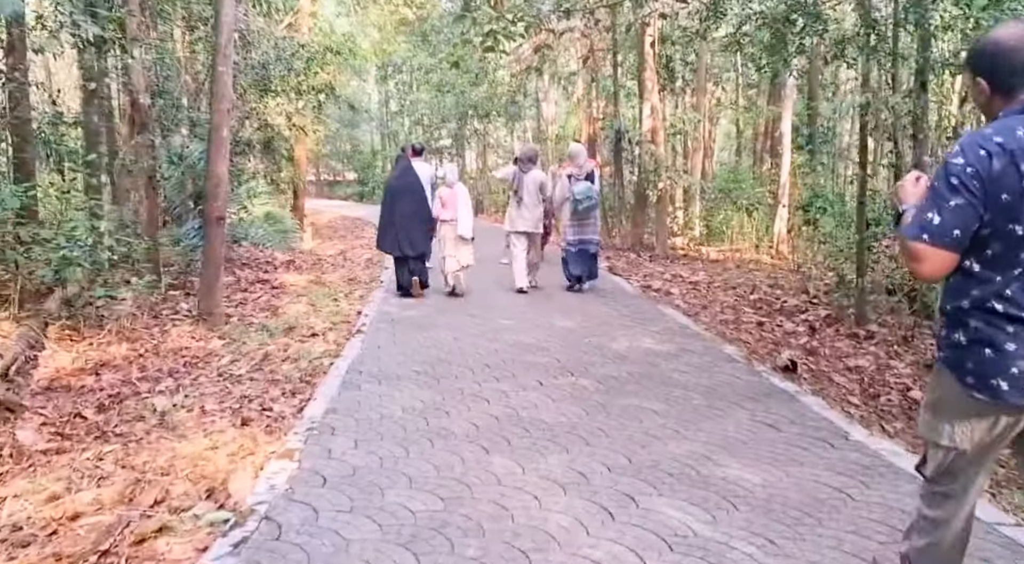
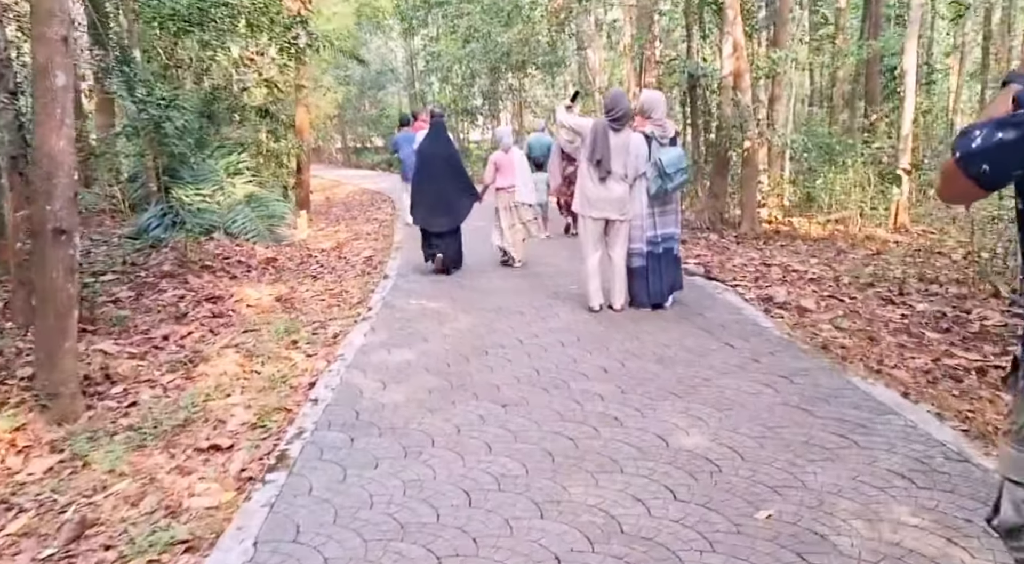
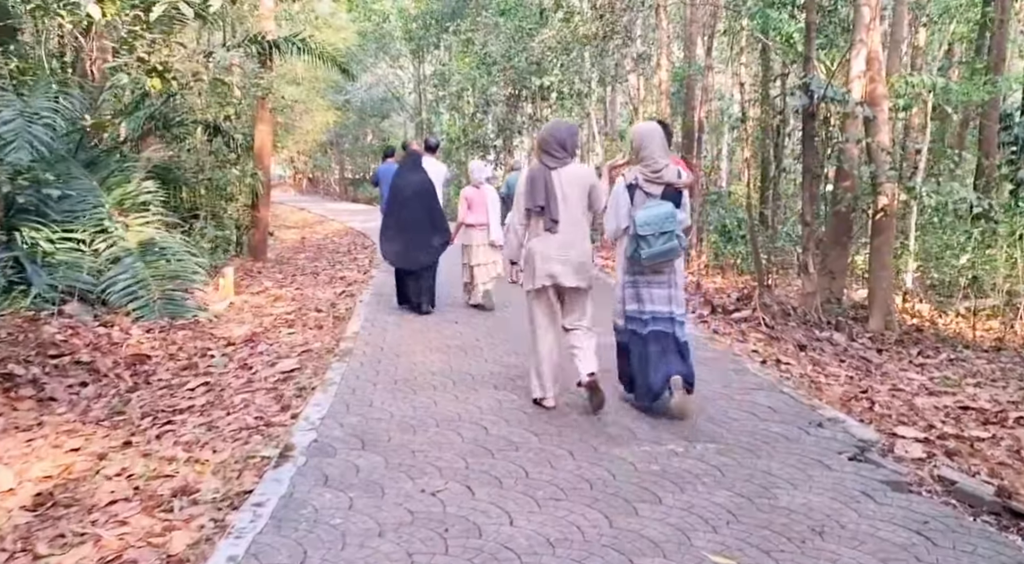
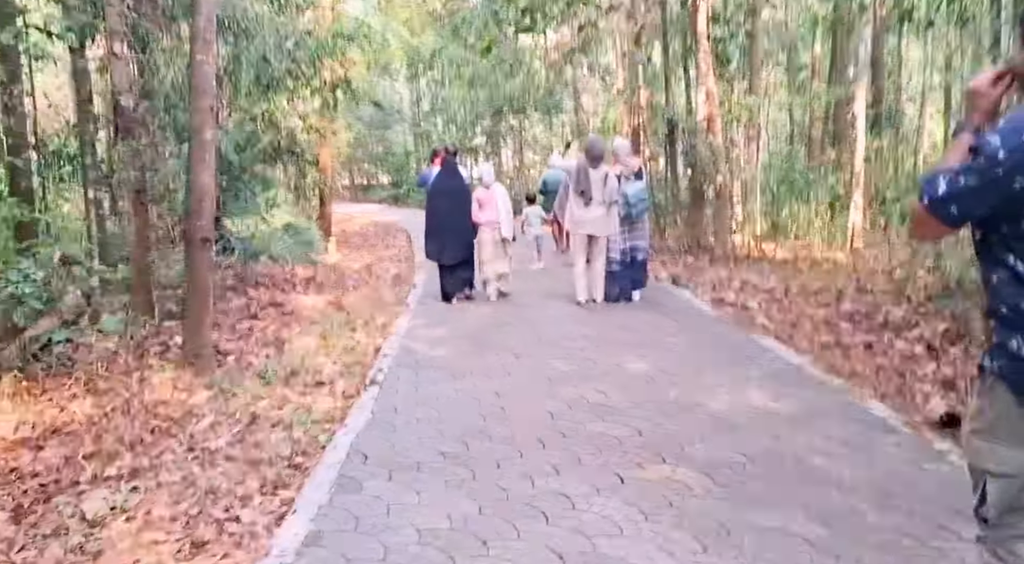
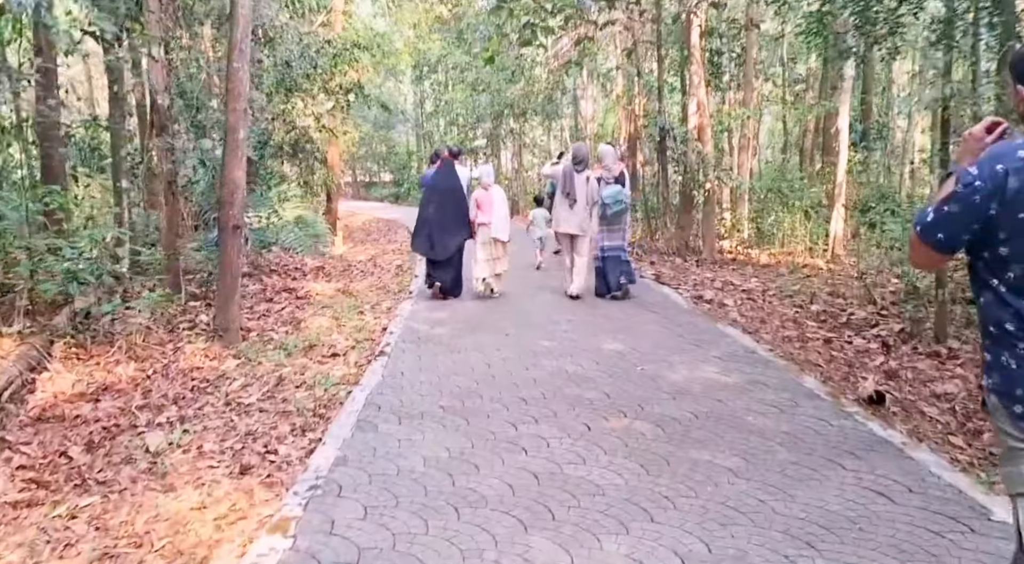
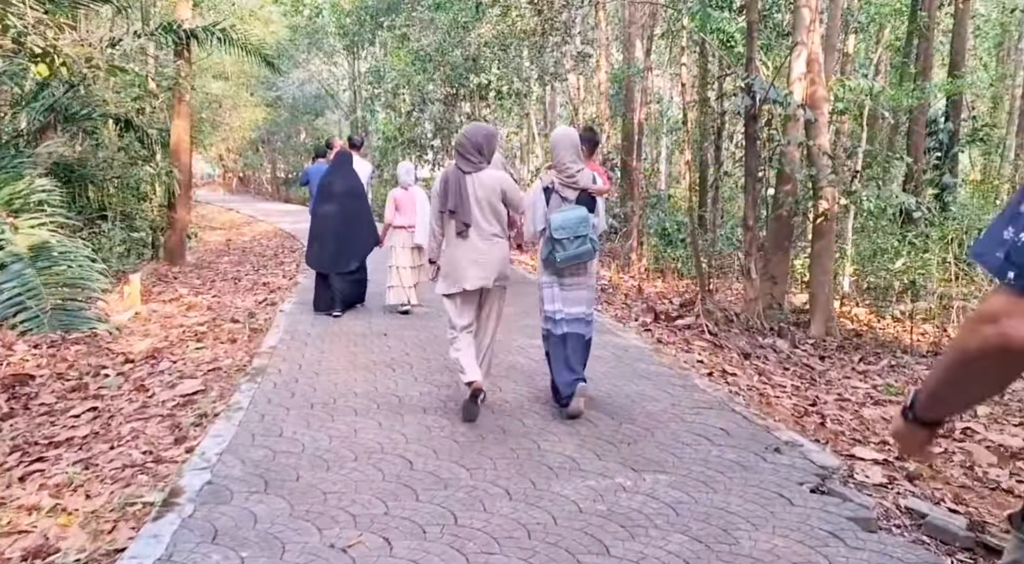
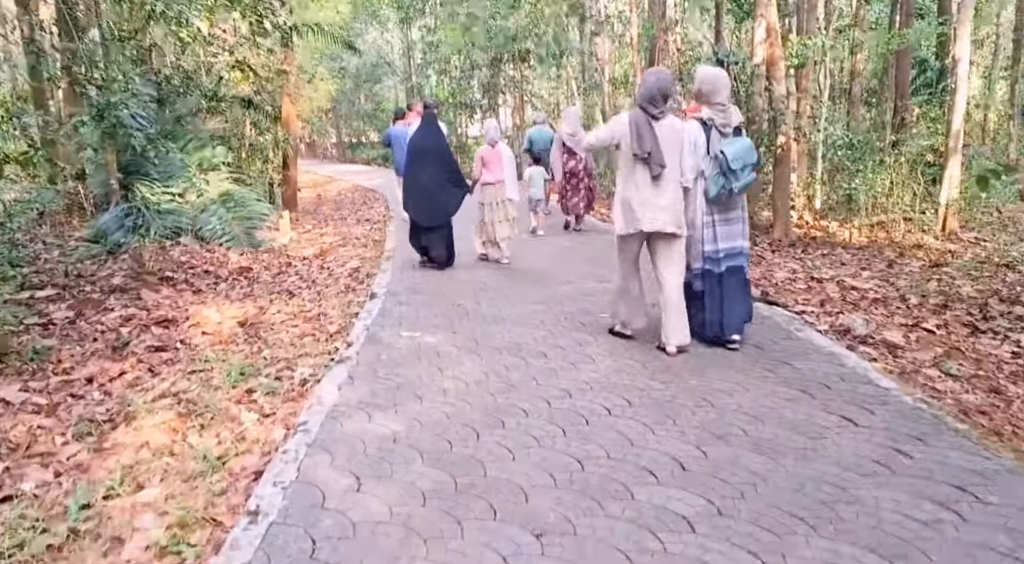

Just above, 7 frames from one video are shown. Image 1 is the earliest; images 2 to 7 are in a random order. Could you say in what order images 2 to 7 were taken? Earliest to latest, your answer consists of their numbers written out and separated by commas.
5, 4, 2, 7, 3, 6
